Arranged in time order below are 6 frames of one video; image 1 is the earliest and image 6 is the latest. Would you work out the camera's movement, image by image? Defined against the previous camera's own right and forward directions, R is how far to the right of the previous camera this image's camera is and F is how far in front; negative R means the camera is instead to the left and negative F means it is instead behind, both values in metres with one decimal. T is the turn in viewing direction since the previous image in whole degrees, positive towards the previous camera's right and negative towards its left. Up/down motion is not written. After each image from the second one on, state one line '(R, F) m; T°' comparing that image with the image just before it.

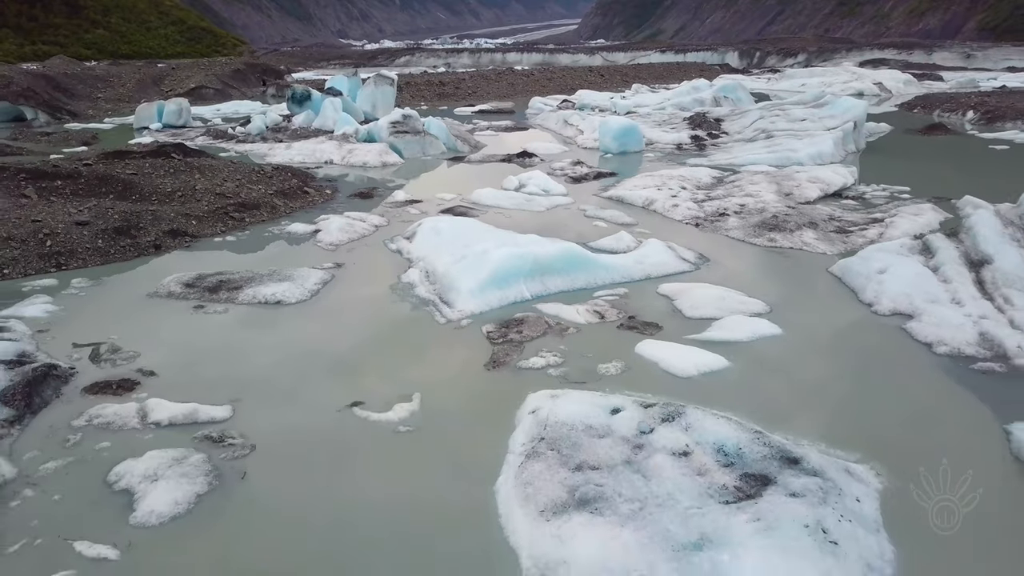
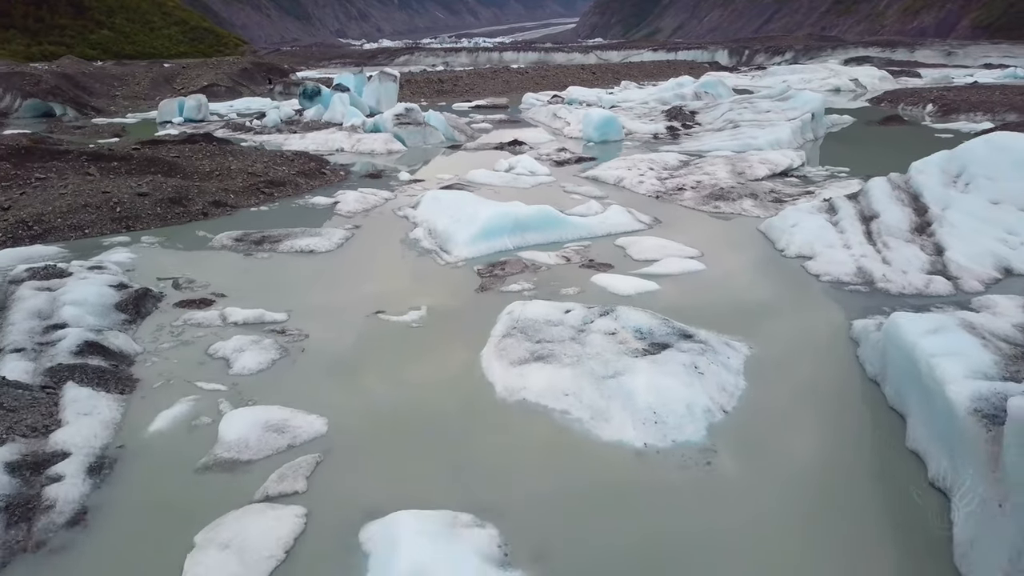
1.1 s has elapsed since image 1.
(+0.1, -1.7) m; 0°
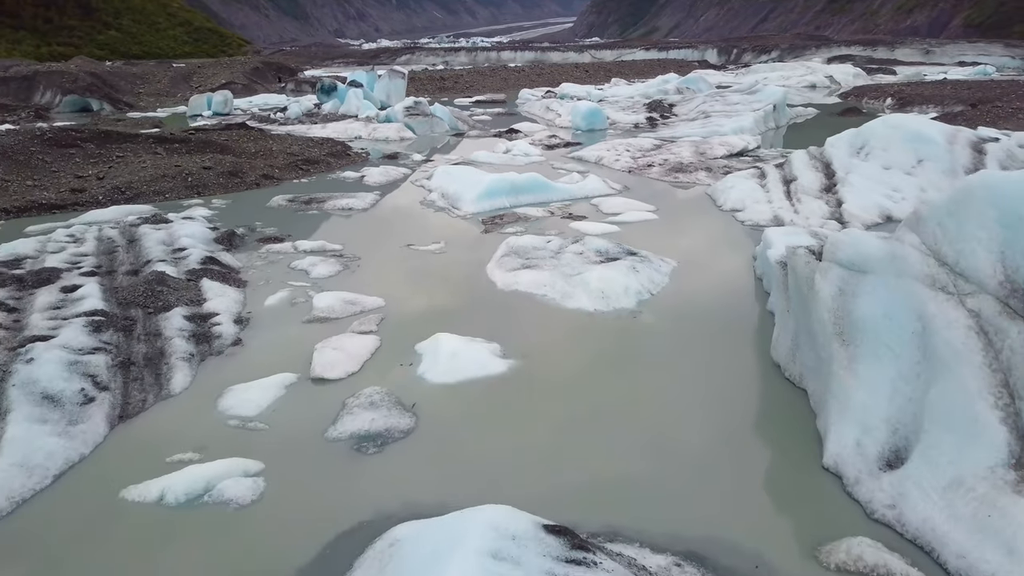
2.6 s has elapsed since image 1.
(0.0, -2.2) m; 0°
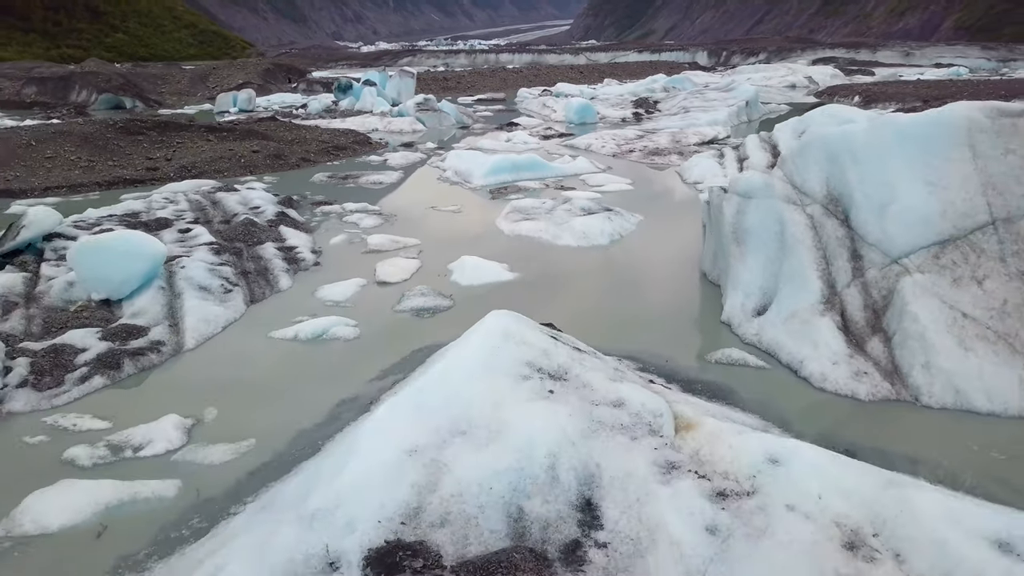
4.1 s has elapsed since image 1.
(-0.1, -2.2) m; 0°
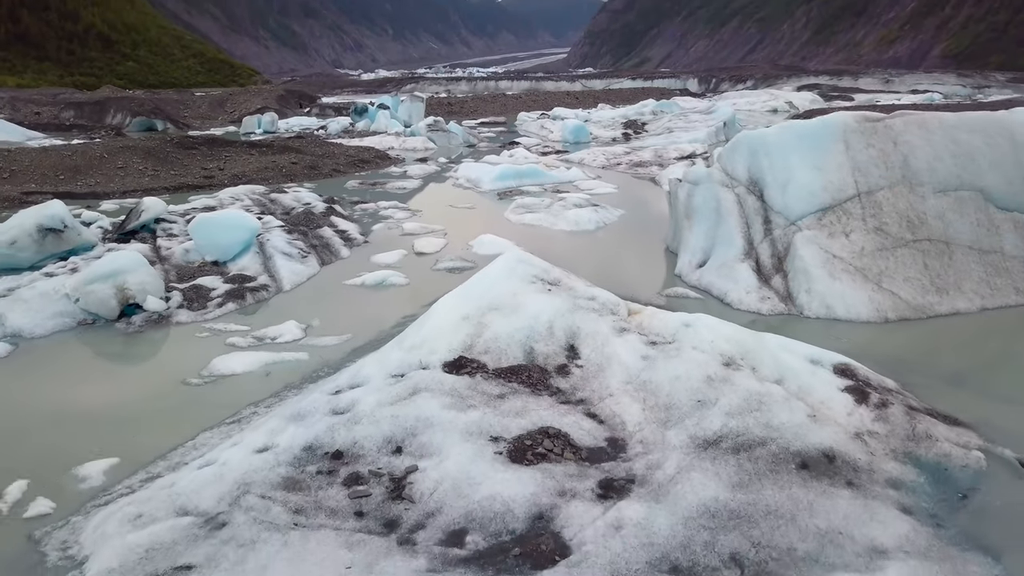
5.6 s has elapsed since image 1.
(-0.1, -2.2) m; 0°
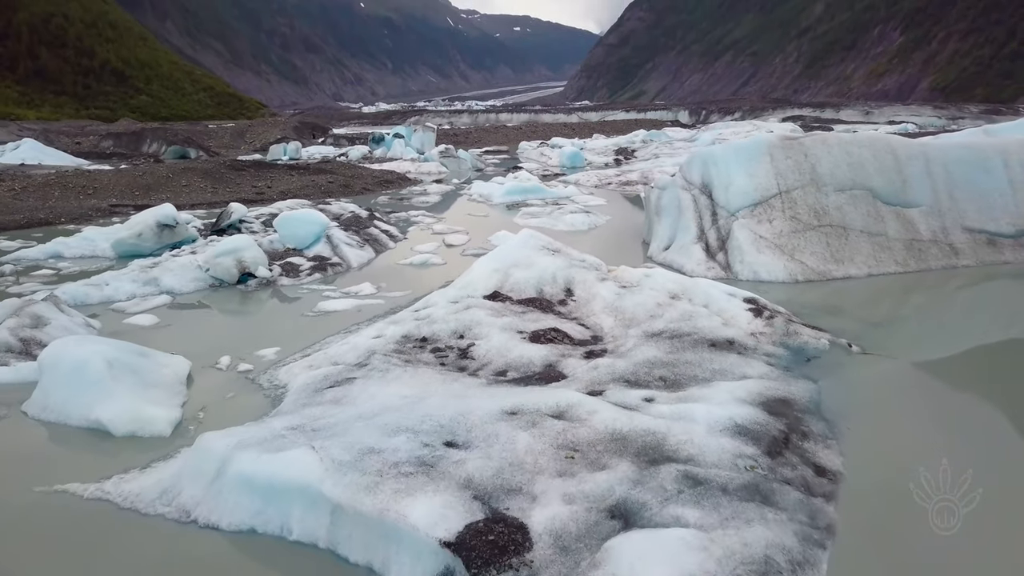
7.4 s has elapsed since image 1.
(-0.2, -2.6) m; 0°
